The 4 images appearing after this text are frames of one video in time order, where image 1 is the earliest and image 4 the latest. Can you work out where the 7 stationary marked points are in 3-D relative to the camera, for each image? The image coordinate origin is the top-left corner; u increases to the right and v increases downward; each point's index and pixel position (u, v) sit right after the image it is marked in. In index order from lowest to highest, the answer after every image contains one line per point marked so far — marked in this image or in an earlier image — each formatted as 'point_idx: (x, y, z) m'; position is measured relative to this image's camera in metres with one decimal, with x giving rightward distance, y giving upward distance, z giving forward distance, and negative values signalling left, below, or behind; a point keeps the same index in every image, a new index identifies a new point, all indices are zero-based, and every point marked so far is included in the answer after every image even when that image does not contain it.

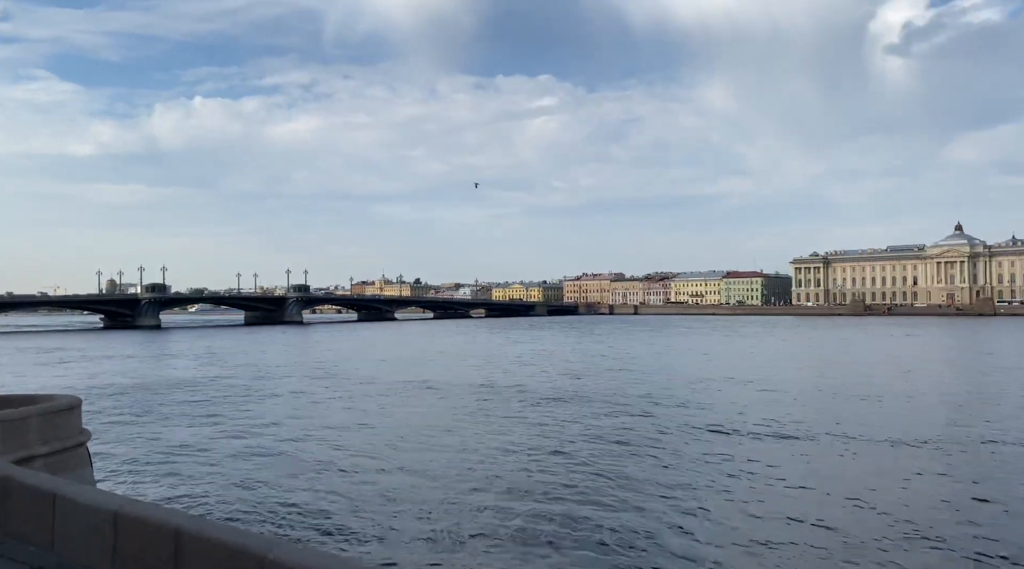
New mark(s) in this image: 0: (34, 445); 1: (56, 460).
0: (-1.9, -0.7, +3.2) m
1: (-1.9, -0.8, +3.3) m
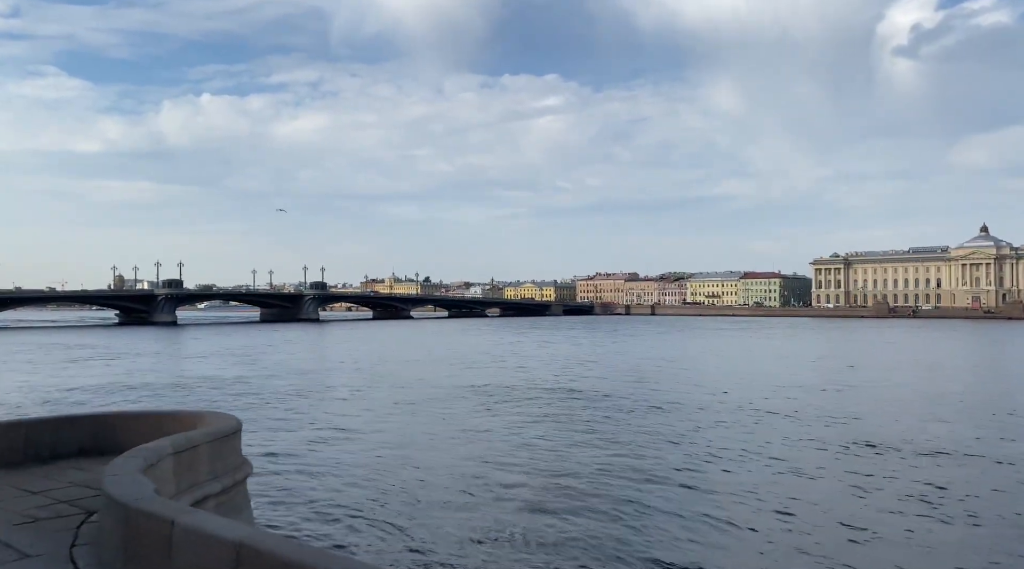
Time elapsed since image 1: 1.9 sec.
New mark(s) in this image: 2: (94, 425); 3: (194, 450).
0: (-1.0, -0.6, +2.5) m
1: (-1.0, -0.7, +2.6) m
2: (-1.6, -0.5, +3.0) m
3: (-1.0, -0.5, +2.4) m
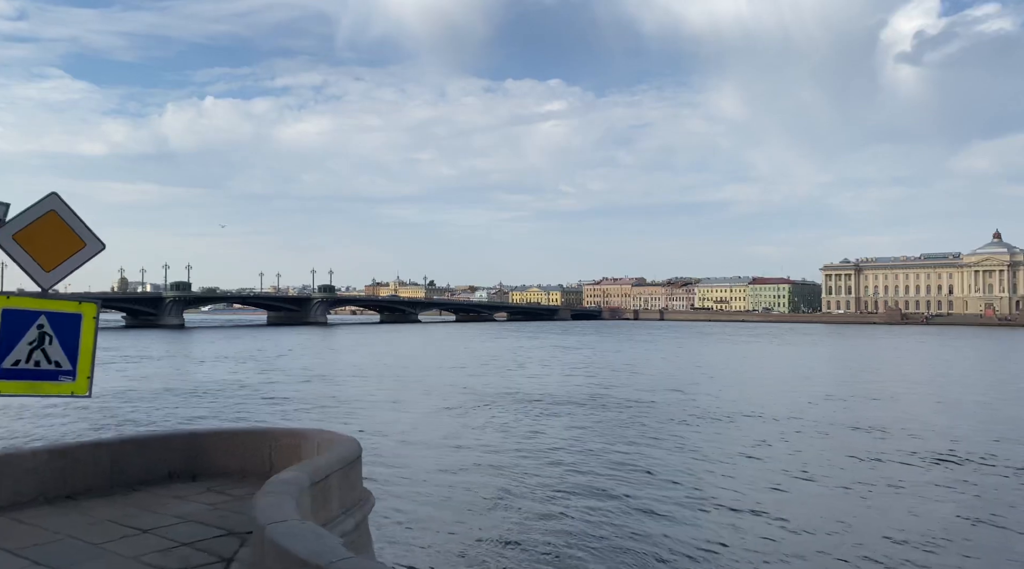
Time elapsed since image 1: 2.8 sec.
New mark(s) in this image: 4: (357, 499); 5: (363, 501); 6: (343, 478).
0: (-0.5, -0.6, +2.1) m
1: (-0.5, -0.7, +2.2) m
2: (-1.1, -0.5, +2.6) m
3: (-0.5, -0.5, +2.1) m
4: (-0.5, -0.6, +2.3) m
5: (-0.4, -0.6, +2.3) m
6: (-0.5, -0.5, +2.2) m
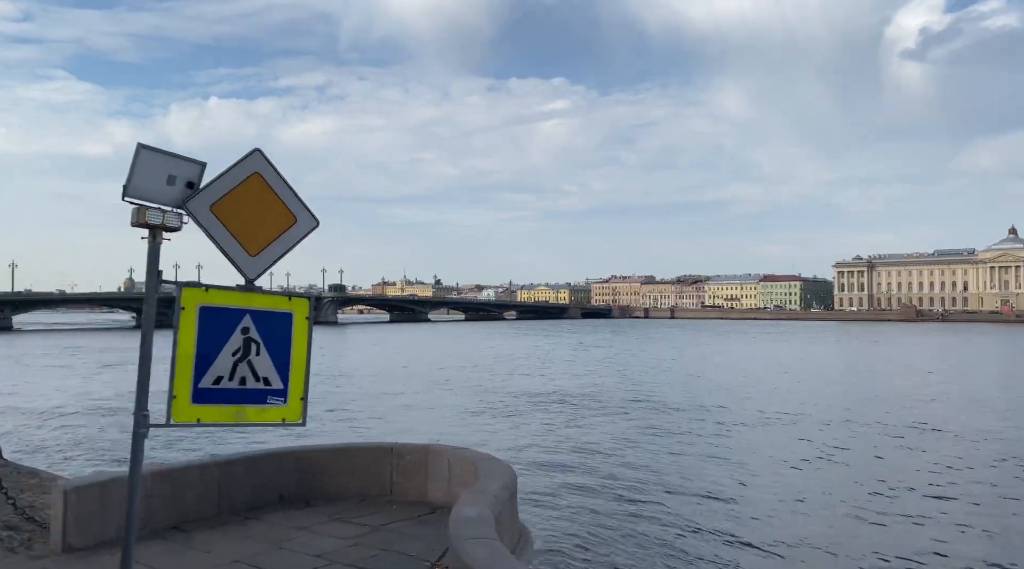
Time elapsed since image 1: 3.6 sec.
0: (0.0, -0.6, +1.8) m
1: (0.0, -0.7, +1.9) m
2: (-0.6, -0.5, +2.3) m
3: (0.0, -0.5, +1.7) m
4: (0.0, -0.6, +1.9) m
5: (0.0, -0.6, +2.0) m
6: (0.0, -0.5, +1.8) m
